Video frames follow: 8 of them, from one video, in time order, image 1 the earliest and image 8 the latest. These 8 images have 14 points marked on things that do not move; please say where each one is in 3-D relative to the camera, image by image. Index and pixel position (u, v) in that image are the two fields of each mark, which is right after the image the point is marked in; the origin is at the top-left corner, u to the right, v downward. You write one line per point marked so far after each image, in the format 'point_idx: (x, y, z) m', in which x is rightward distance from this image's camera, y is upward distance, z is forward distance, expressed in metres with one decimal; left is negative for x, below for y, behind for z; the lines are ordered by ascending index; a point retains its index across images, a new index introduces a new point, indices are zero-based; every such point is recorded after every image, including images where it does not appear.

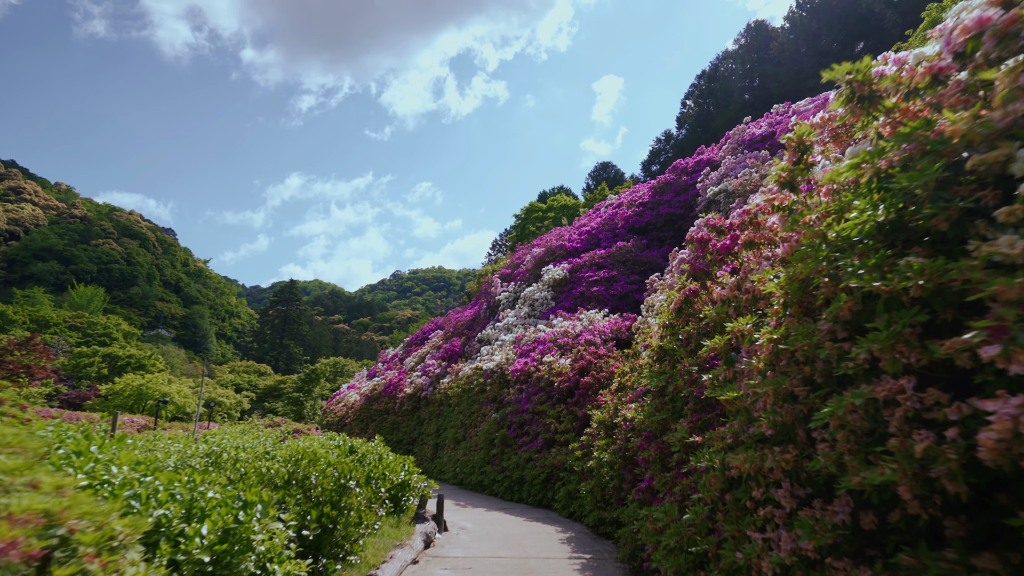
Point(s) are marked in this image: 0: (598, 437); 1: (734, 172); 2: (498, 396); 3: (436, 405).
0: (+1.0, -1.8, +7.1) m
1: (+5.3, +2.8, +14.1) m
2: (-0.3, -2.2, +11.7) m
3: (-2.0, -3.2, +15.9) m
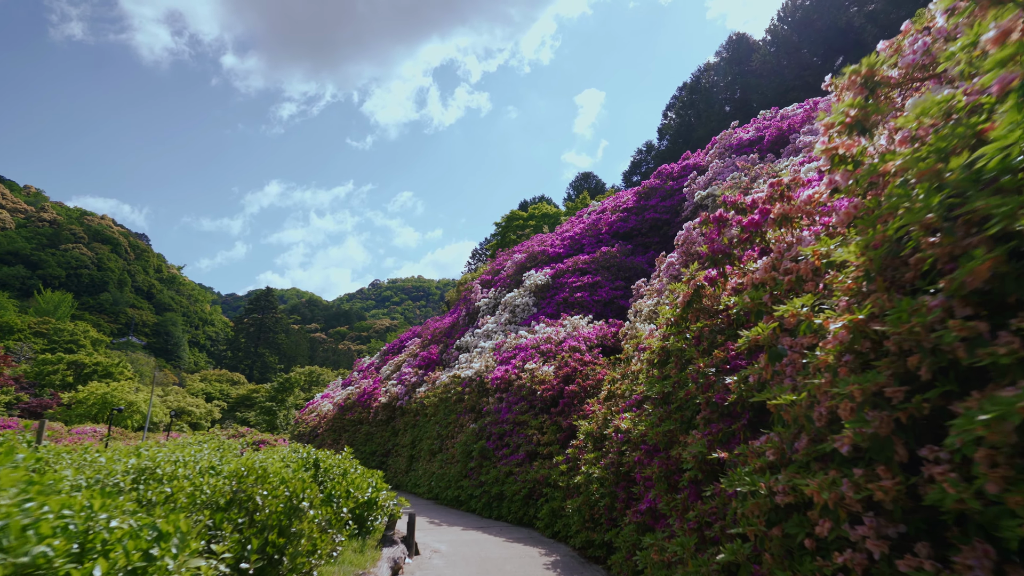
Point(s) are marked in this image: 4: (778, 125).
0: (+0.8, -1.8, +6.5) m
1: (+4.9, +2.6, +13.8) m
2: (-0.6, -2.2, +11.0) m
3: (-2.6, -3.3, +15.2) m
4: (+6.1, +3.7, +13.5) m
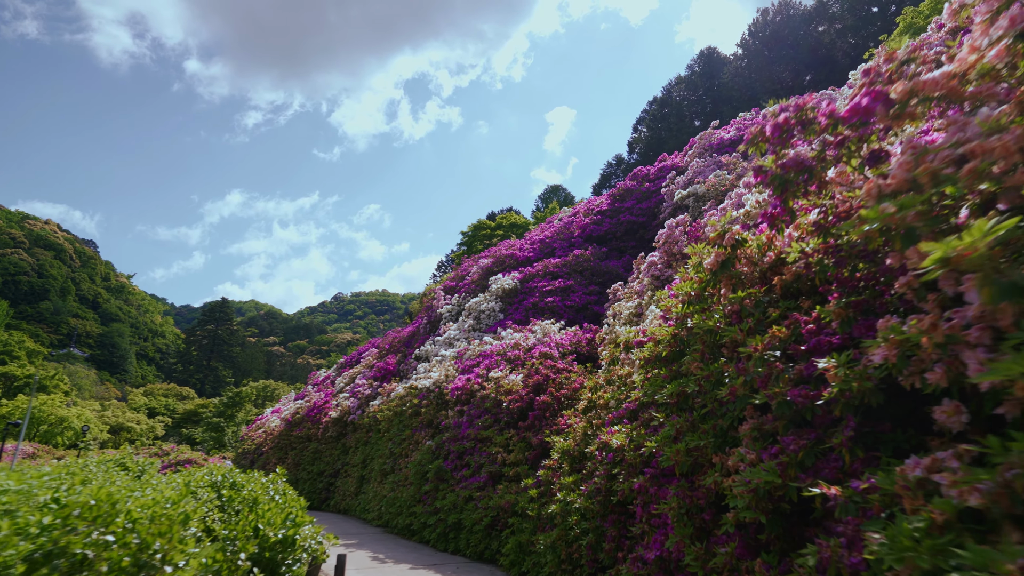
0: (+0.5, -1.7, +5.4) m
1: (+4.1, +2.4, +13.0) m
2: (-1.3, -2.2, +9.8) m
3: (-3.5, -3.4, +13.8) m
4: (+5.4, +3.5, +12.8) m
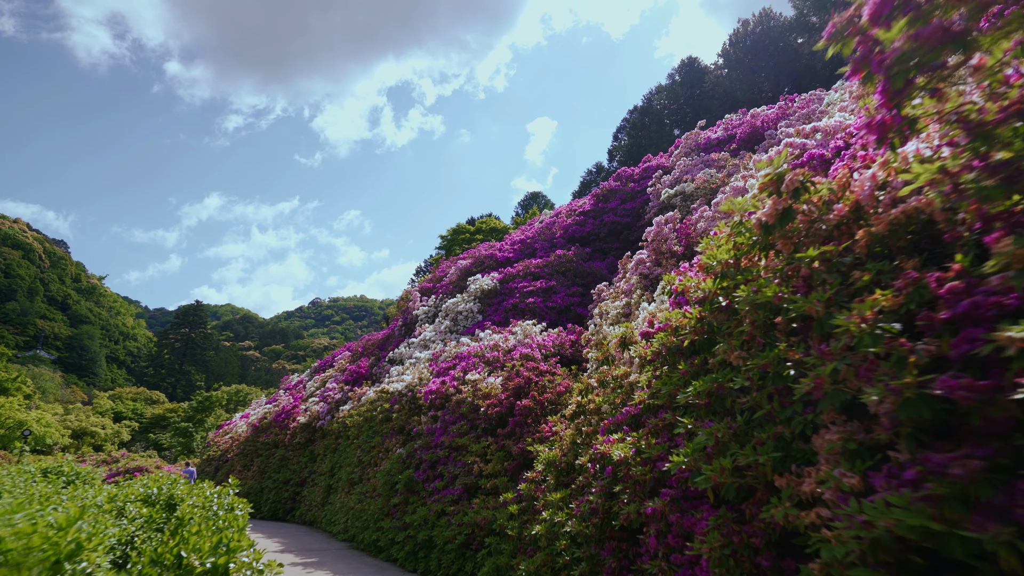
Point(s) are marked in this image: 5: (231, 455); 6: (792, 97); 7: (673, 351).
0: (+0.3, -1.6, +4.7) m
1: (+3.7, +2.4, +12.5) m
2: (-1.6, -2.1, +9.1) m
3: (-3.9, -3.3, +13.0) m
4: (+5.0, +3.5, +12.4) m
5: (-9.1, -5.4, +19.0) m
6: (+5.9, +4.0, +12.3) m
7: (+0.8, -0.3, +2.9) m
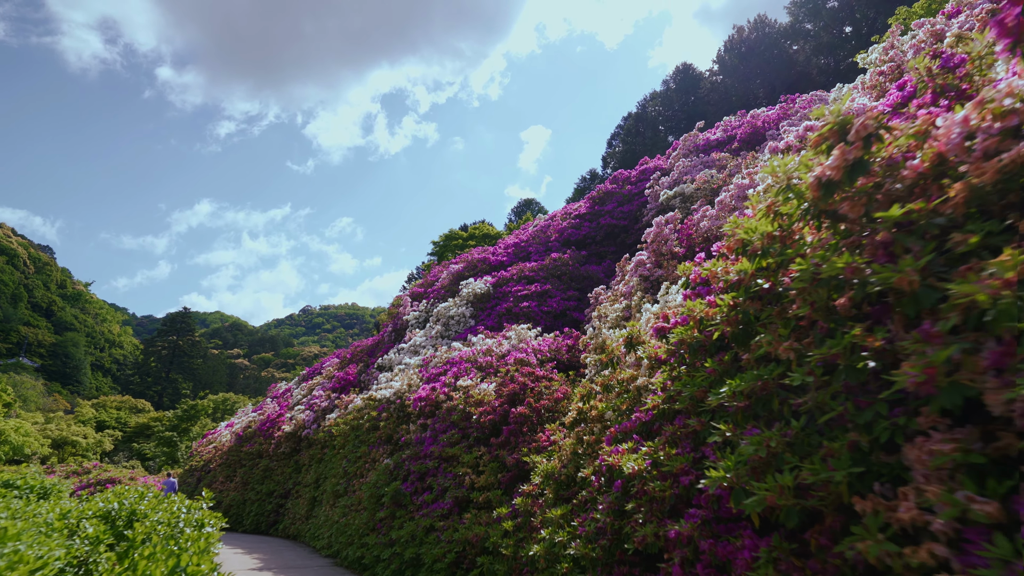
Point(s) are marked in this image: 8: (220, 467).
0: (+0.2, -1.6, +4.4) m
1: (+3.6, +2.3, +12.2) m
2: (-1.7, -2.2, +8.7) m
3: (-4.1, -3.4, +12.5) m
4: (+4.9, +3.4, +12.1) m
5: (-9.3, -5.5, +18.4) m
6: (+5.7, +3.9, +12.1) m
7: (+0.8, -0.3, +2.5) m
8: (-8.7, -5.3, +17.6) m
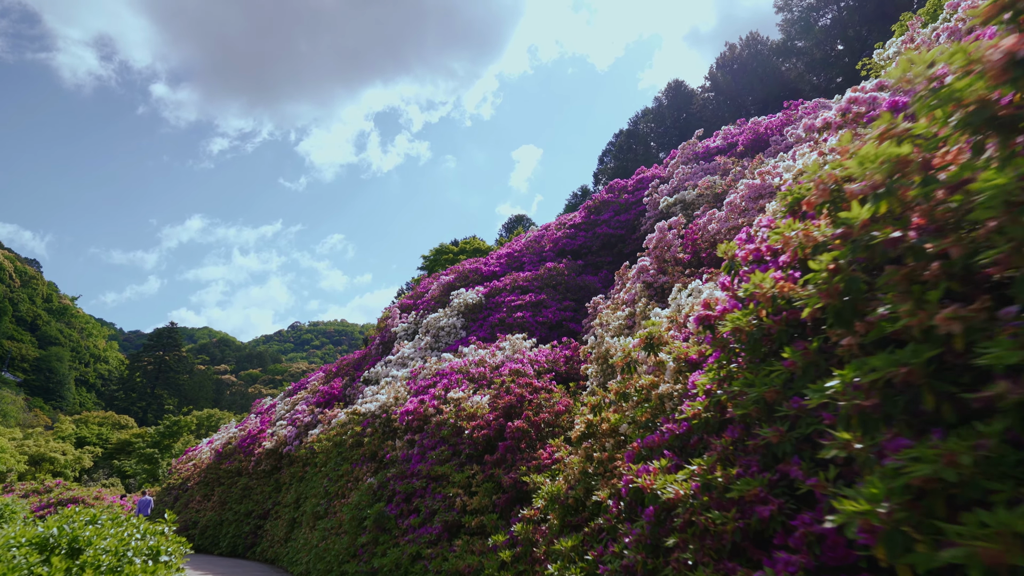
0: (+0.2, -1.5, +3.8) m
1: (+3.5, +2.1, +11.8) m
2: (-1.8, -2.2, +8.0) m
3: (-4.2, -3.5, +11.8) m
4: (+4.8, +3.2, +11.7) m
5: (-9.6, -5.8, +17.5) m
6: (+5.6, +3.6, +11.7) m
7: (+0.8, -0.2, +2.0) m
8: (-8.9, -5.6, +16.8) m
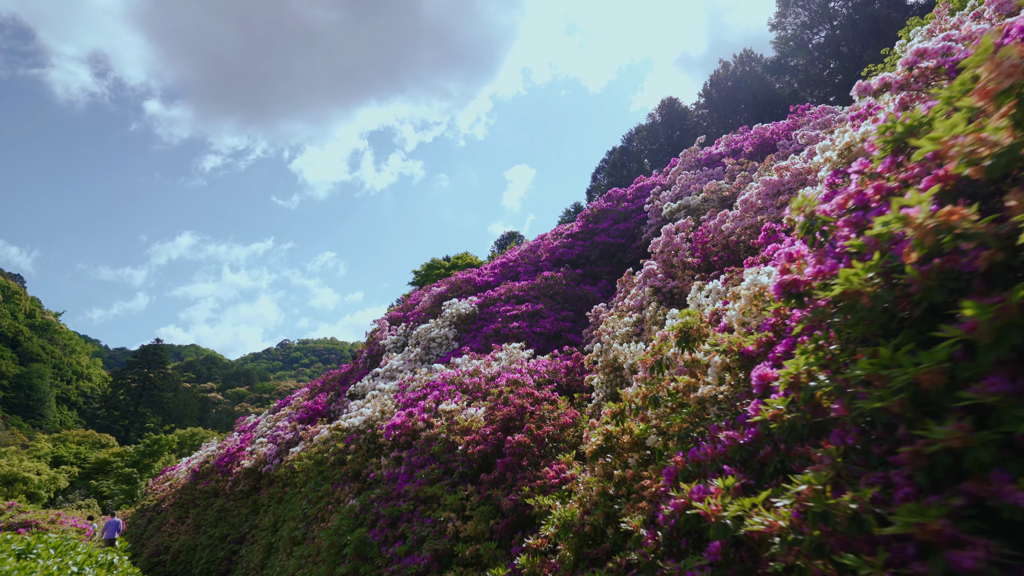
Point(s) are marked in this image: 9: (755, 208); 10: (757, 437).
0: (+0.3, -1.4, +3.1) m
1: (+3.4, +1.9, +11.3) m
2: (-1.8, -2.3, +7.3) m
3: (-4.4, -3.7, +11.0) m
4: (+4.7, +2.9, +11.3) m
5: (-9.8, -6.1, +16.6) m
6: (+5.6, +3.4, +11.3) m
7: (+0.9, 0.0, +1.4) m
8: (-9.1, -5.9, +15.9) m
9: (+2.9, +1.0, +6.9) m
10: (+0.8, -0.5, +1.9) m
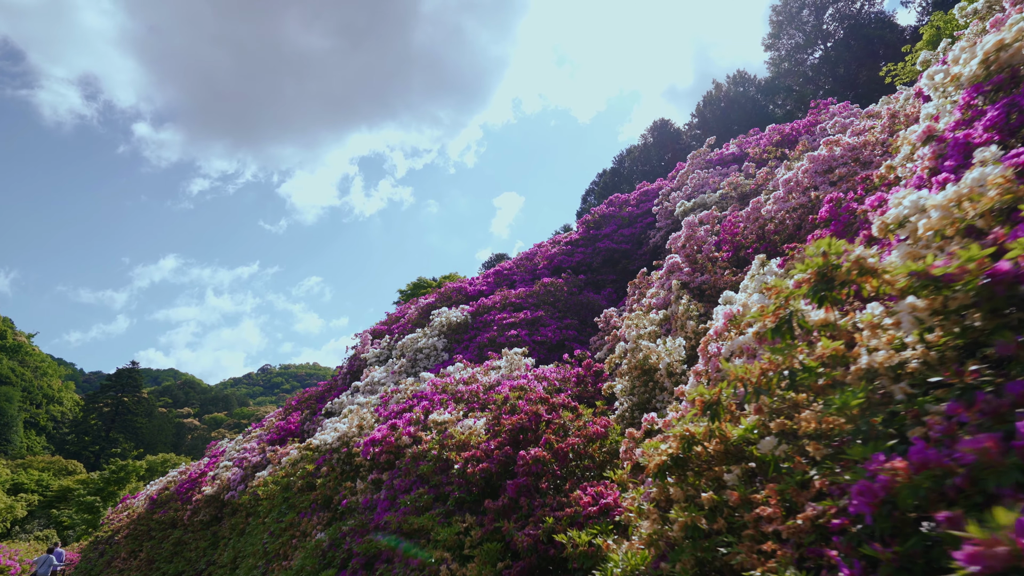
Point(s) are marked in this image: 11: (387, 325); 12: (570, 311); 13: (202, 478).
0: (+0.4, -1.2, +2.0) m
1: (+3.4, +1.7, +10.4) m
2: (-1.8, -2.2, +6.1) m
3: (-4.4, -3.7, +9.7) m
4: (+4.7, +2.8, +10.5) m
5: (-10.0, -6.3, +15.0) m
6: (+5.6, +3.3, +10.6) m
7: (+1.1, +0.3, +0.4) m
8: (-9.4, -6.1, +14.3) m
9: (+2.9, +1.0, +6.0) m
10: (+1.0, -0.2, +0.9) m
11: (-3.1, -0.9, +14.8) m
12: (+1.0, -0.4, +10.1) m
13: (-6.9, -4.2, +13.2) m
